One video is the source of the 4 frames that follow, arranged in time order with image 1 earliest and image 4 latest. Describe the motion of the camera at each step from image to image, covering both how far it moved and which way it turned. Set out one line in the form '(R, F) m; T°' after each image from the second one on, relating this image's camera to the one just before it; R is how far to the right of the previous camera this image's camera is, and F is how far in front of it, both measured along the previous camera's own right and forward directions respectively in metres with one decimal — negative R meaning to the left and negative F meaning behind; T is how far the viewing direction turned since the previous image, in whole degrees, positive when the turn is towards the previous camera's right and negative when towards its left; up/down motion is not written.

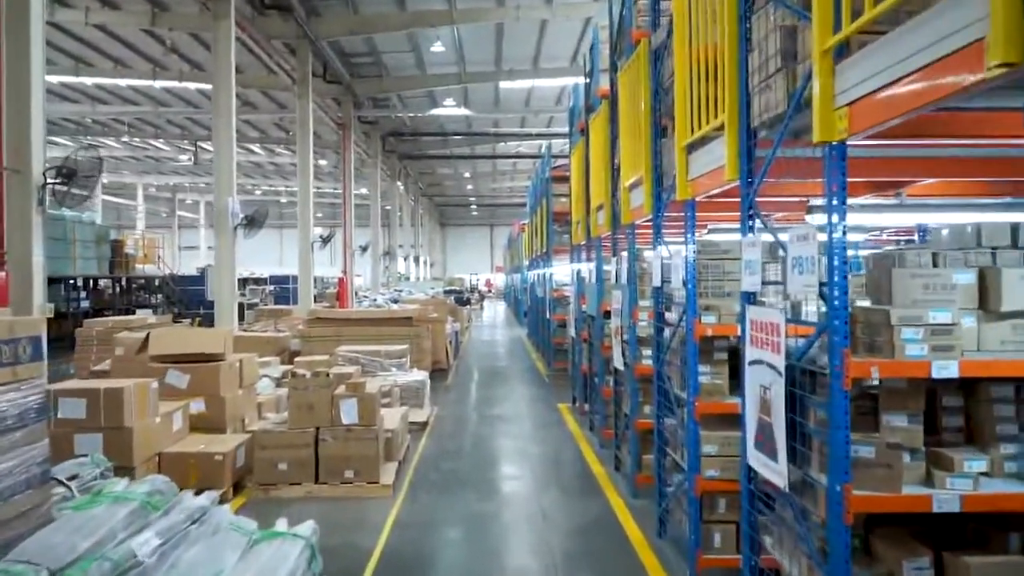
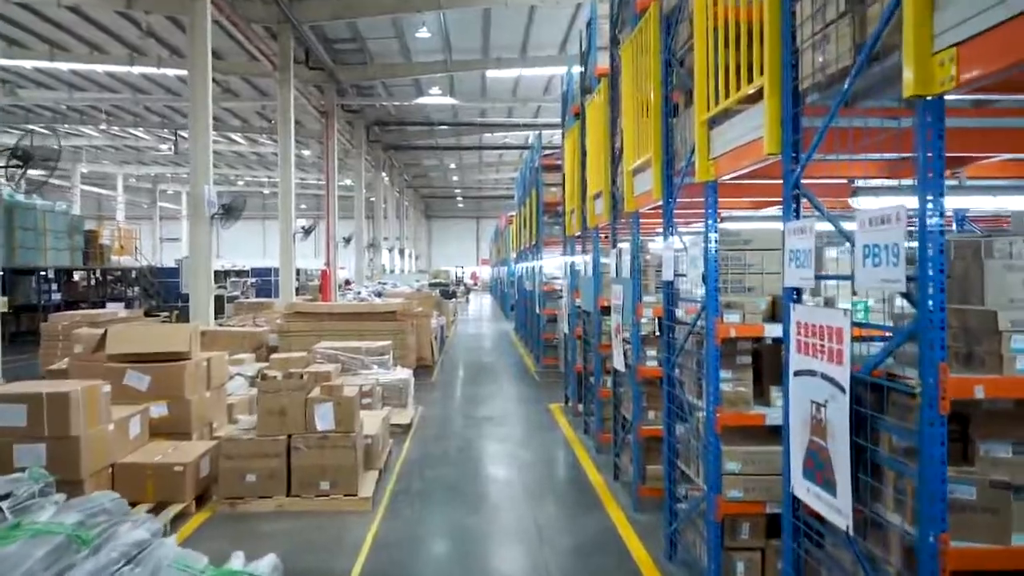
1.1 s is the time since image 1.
(0.0, +0.5) m; +1°
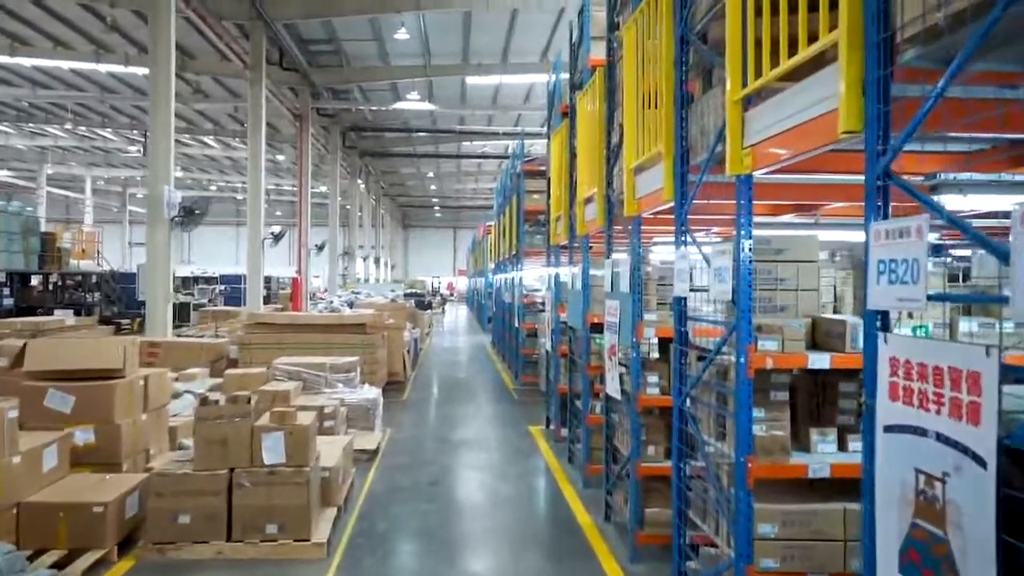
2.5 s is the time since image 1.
(0.0, +0.7) m; +2°
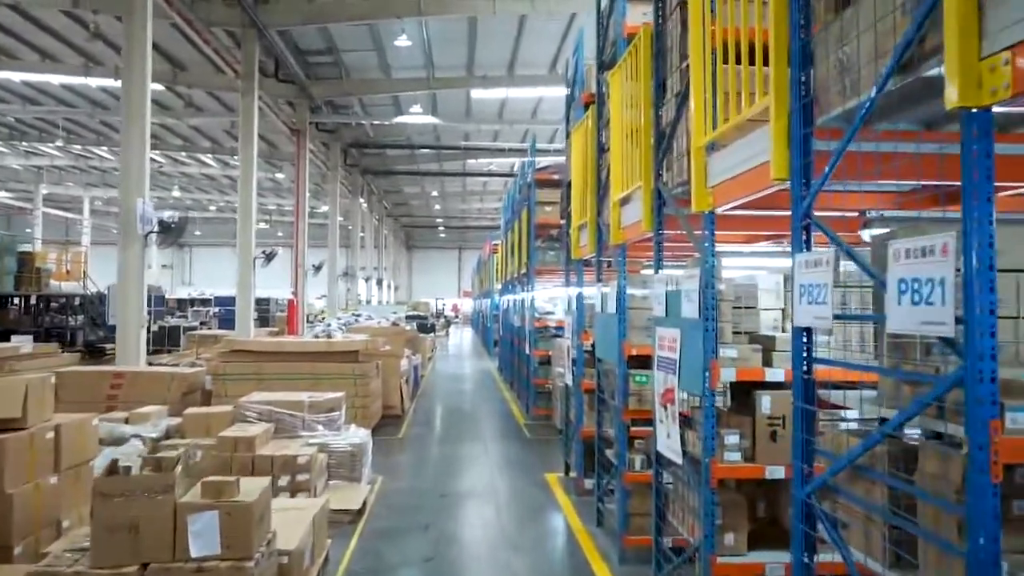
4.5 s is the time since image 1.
(-0.1, +1.3) m; 0°
